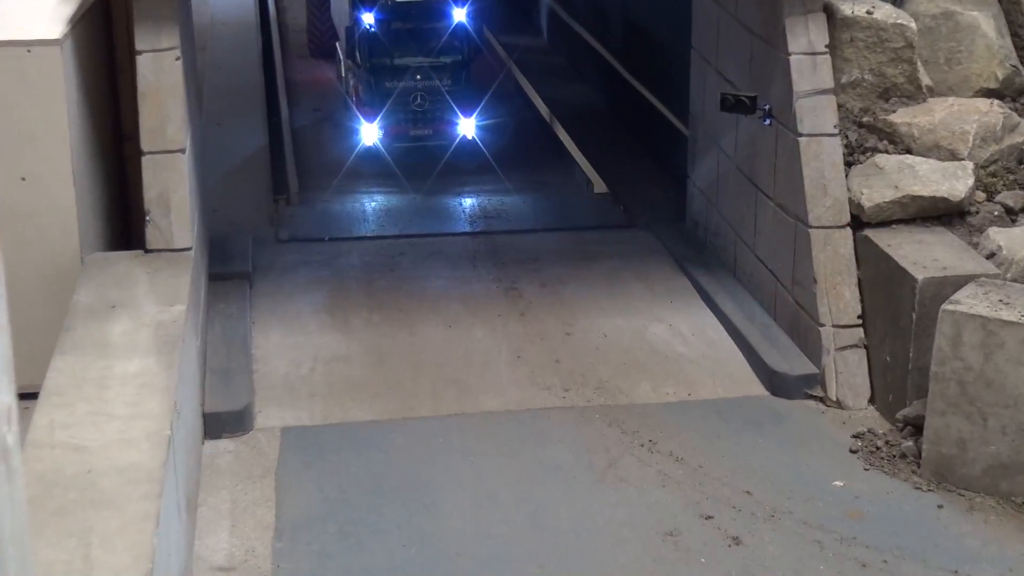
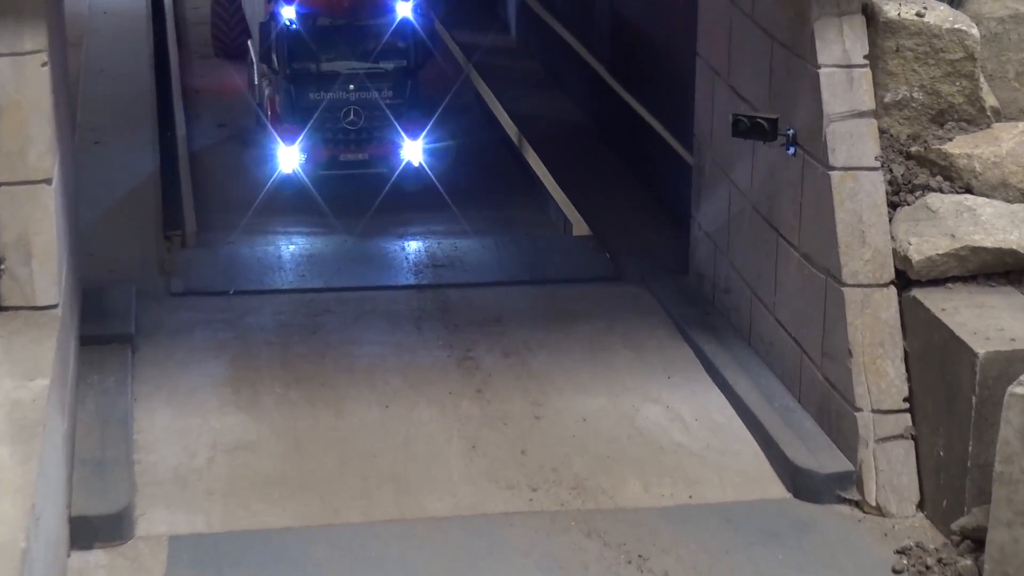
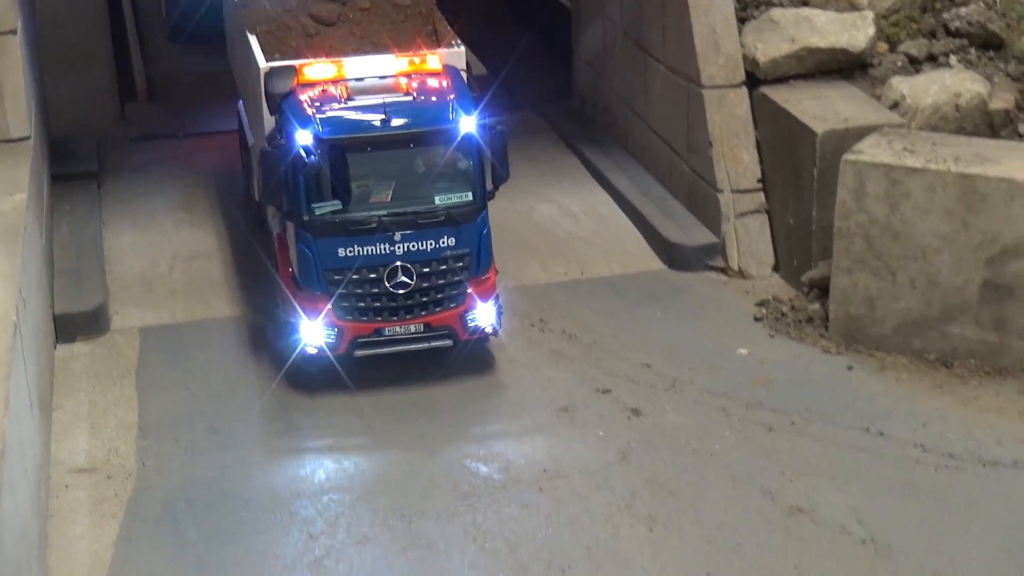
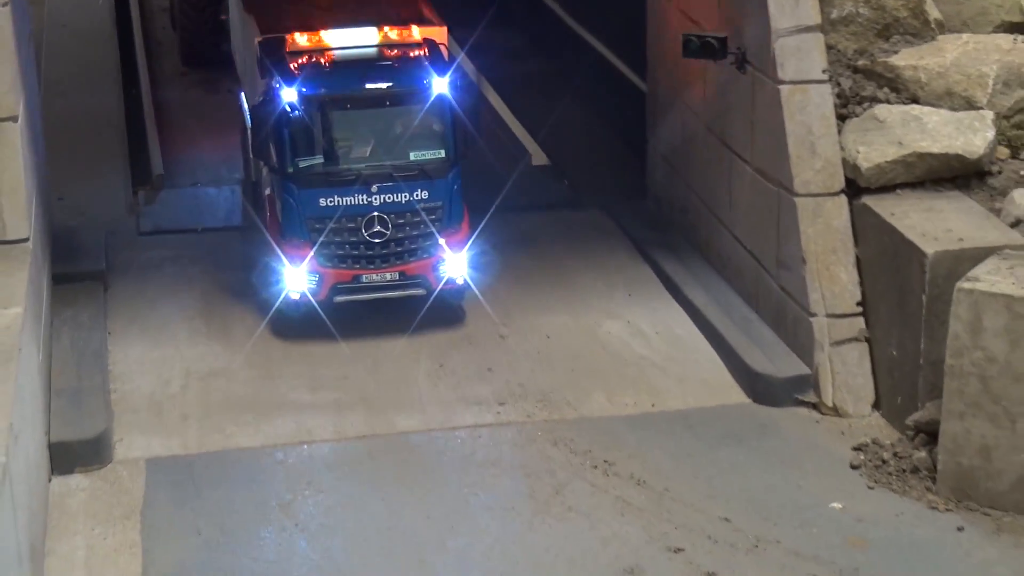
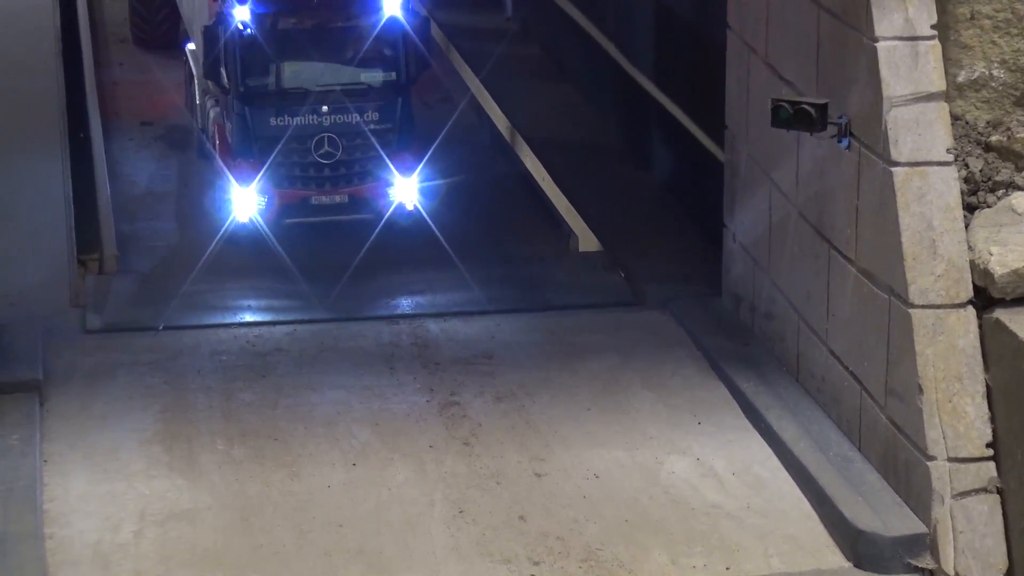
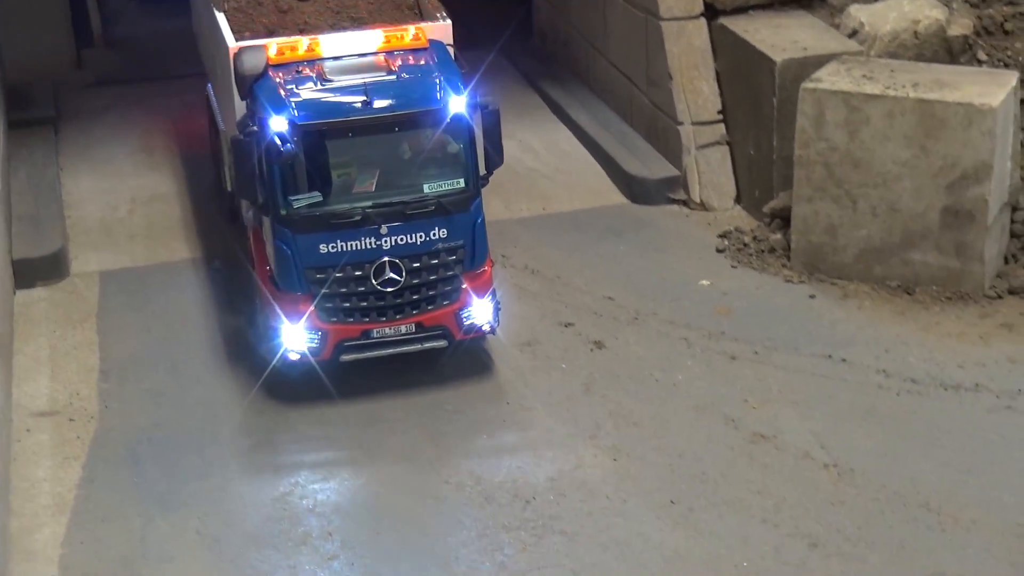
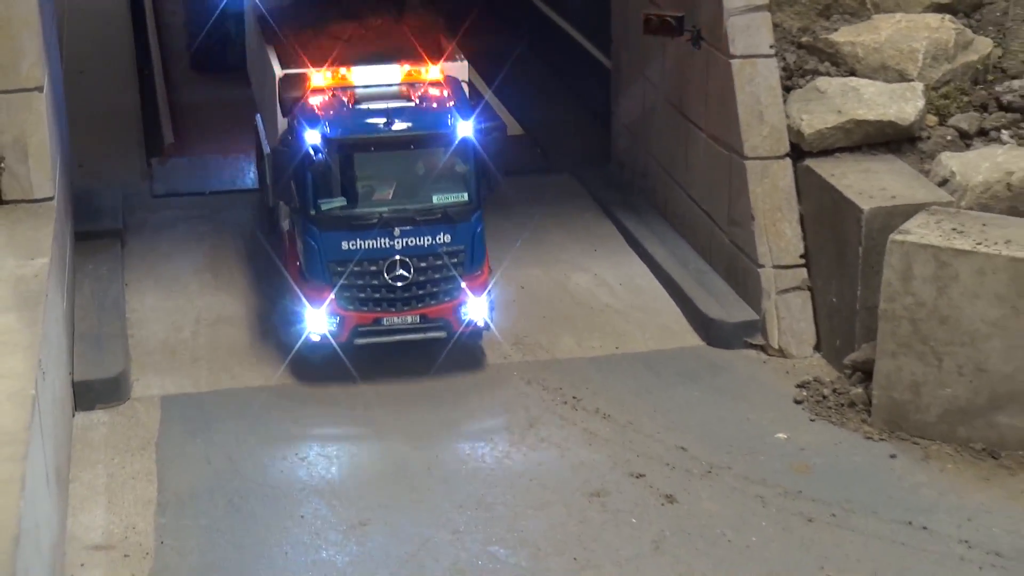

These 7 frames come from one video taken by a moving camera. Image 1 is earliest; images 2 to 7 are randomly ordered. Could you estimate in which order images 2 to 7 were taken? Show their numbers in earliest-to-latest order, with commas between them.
2, 5, 4, 7, 3, 6
